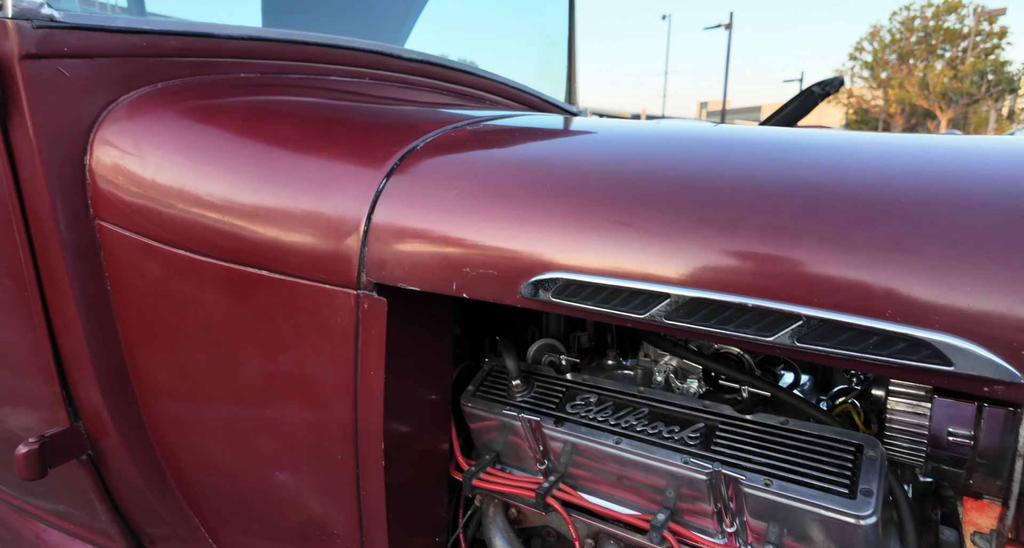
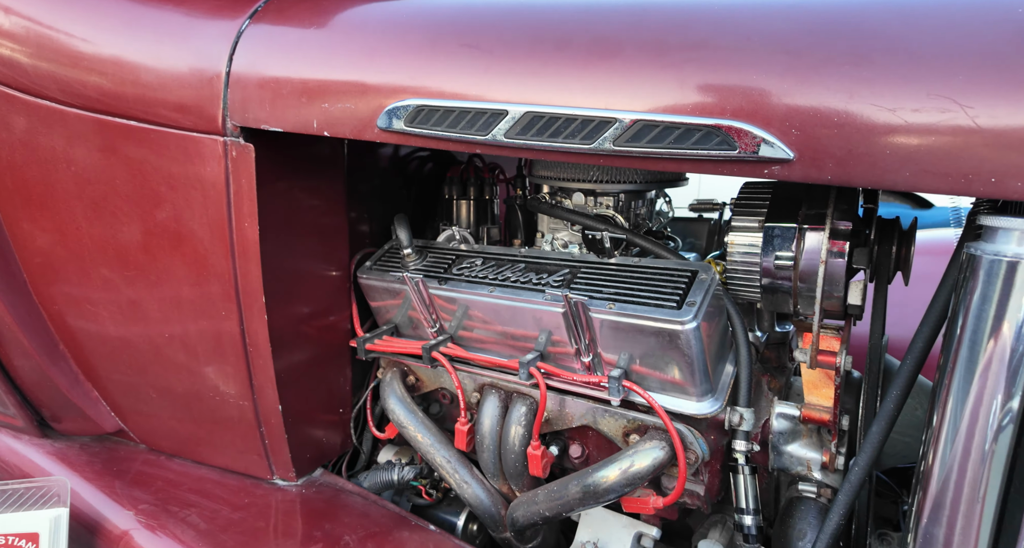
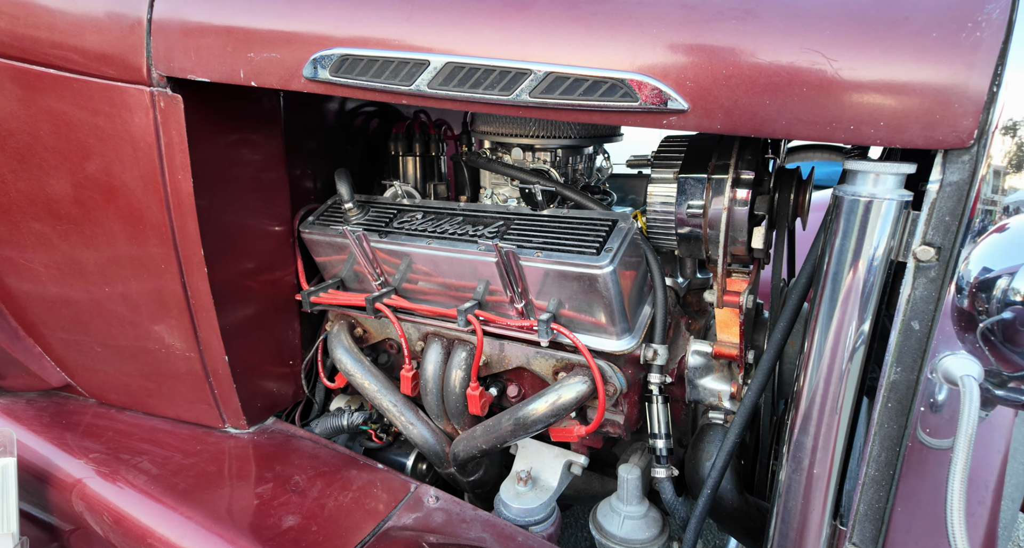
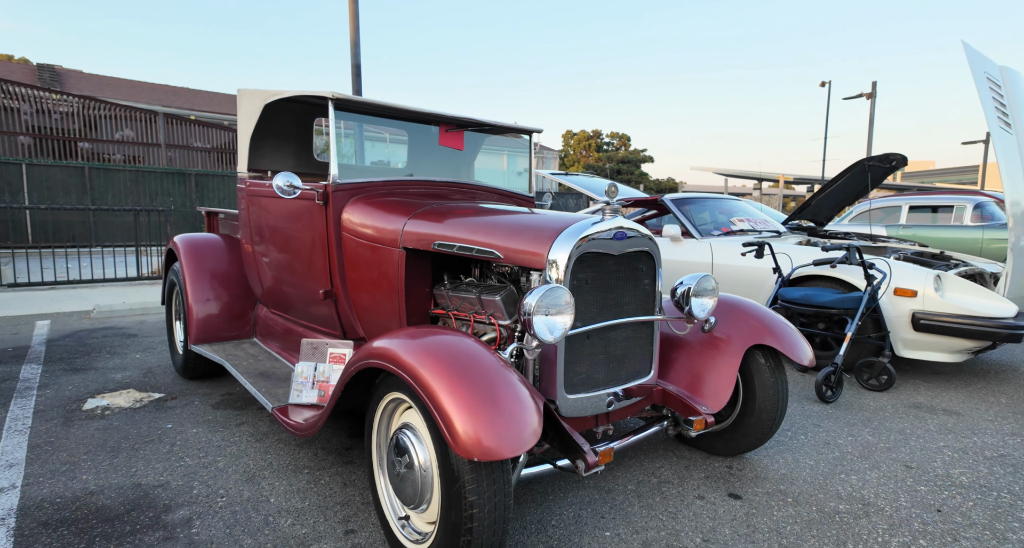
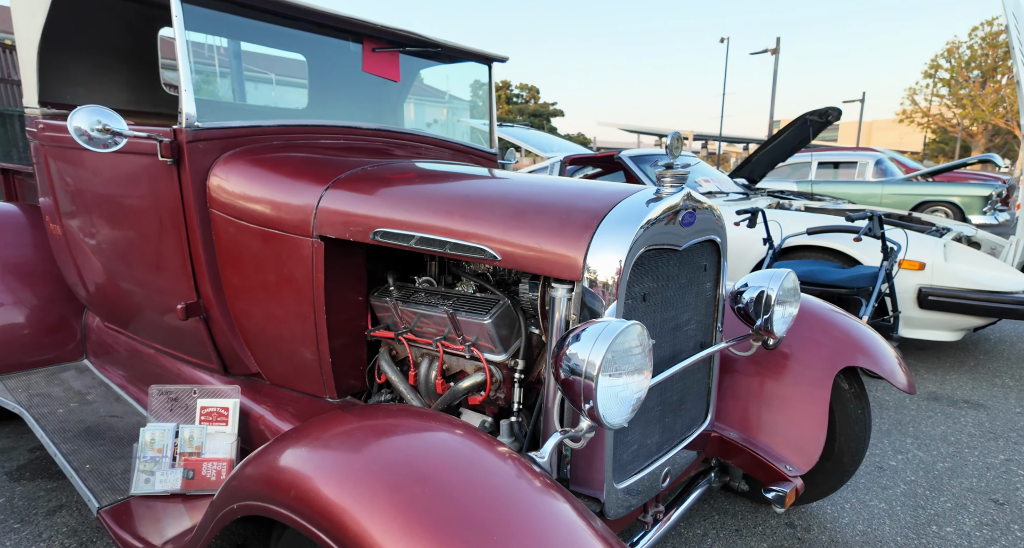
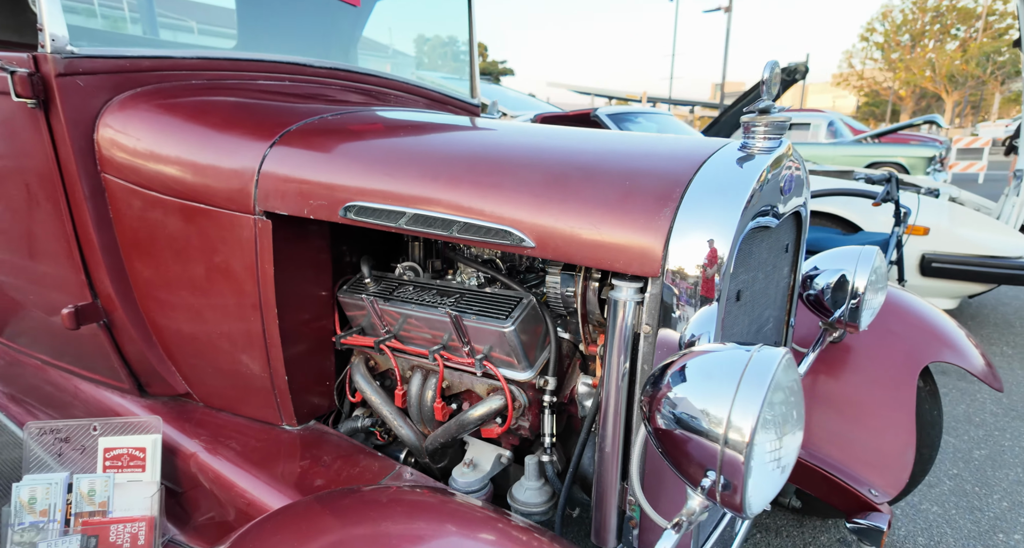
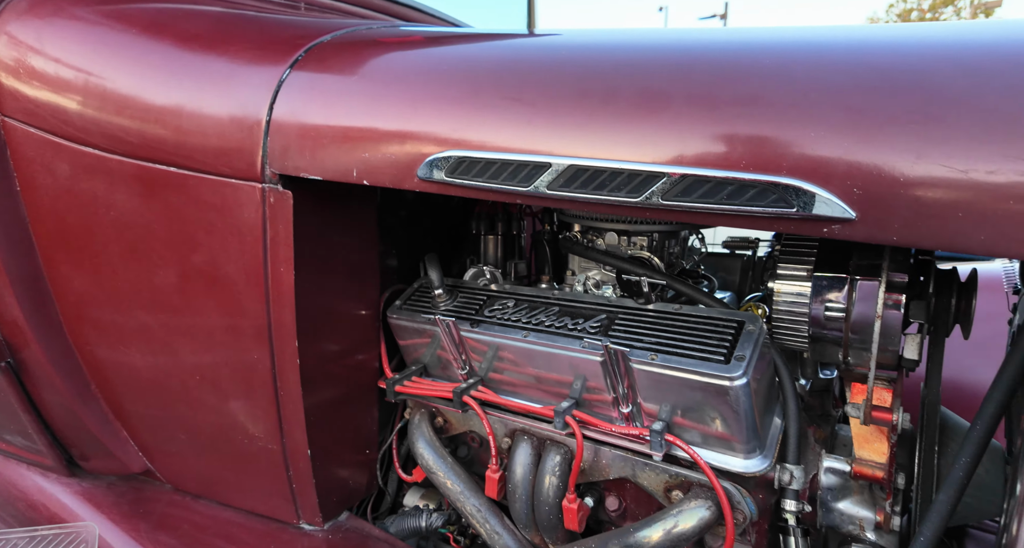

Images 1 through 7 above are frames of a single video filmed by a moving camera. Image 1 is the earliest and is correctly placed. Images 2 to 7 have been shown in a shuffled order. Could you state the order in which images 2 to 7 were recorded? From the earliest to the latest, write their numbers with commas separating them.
7, 2, 3, 6, 5, 4
